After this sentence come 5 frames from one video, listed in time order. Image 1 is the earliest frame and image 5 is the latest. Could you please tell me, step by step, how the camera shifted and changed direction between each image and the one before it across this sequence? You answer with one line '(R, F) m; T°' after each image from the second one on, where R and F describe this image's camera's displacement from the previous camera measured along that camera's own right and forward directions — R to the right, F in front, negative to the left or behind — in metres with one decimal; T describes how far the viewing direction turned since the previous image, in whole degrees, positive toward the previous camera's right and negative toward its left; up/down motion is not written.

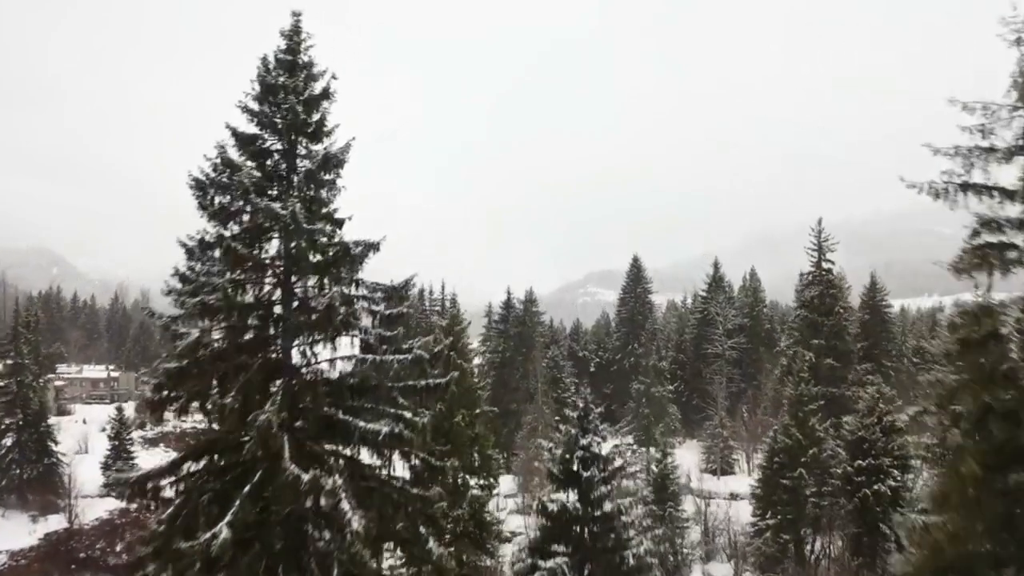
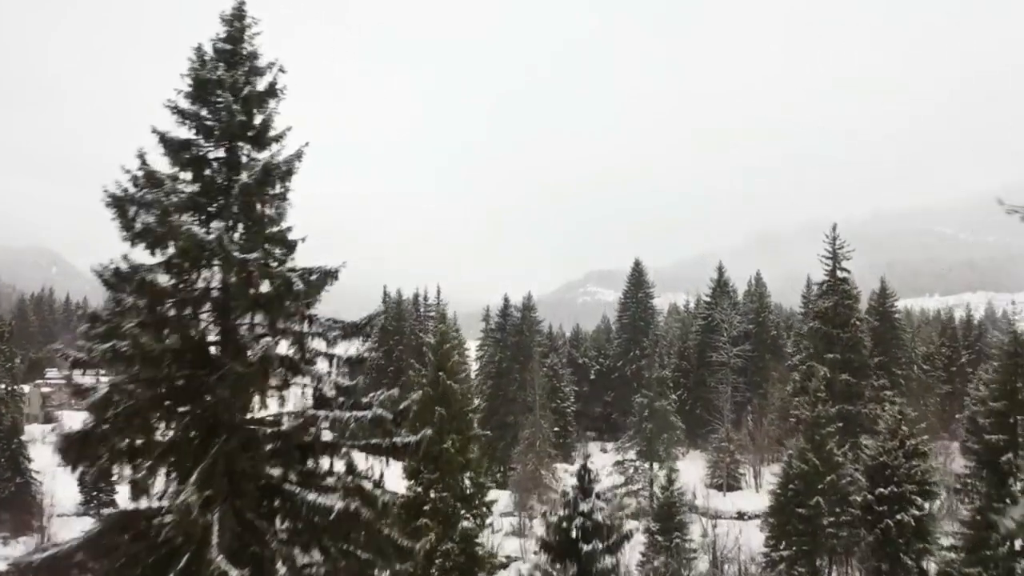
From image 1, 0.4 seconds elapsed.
(+0.2, +1.5) m; 0°
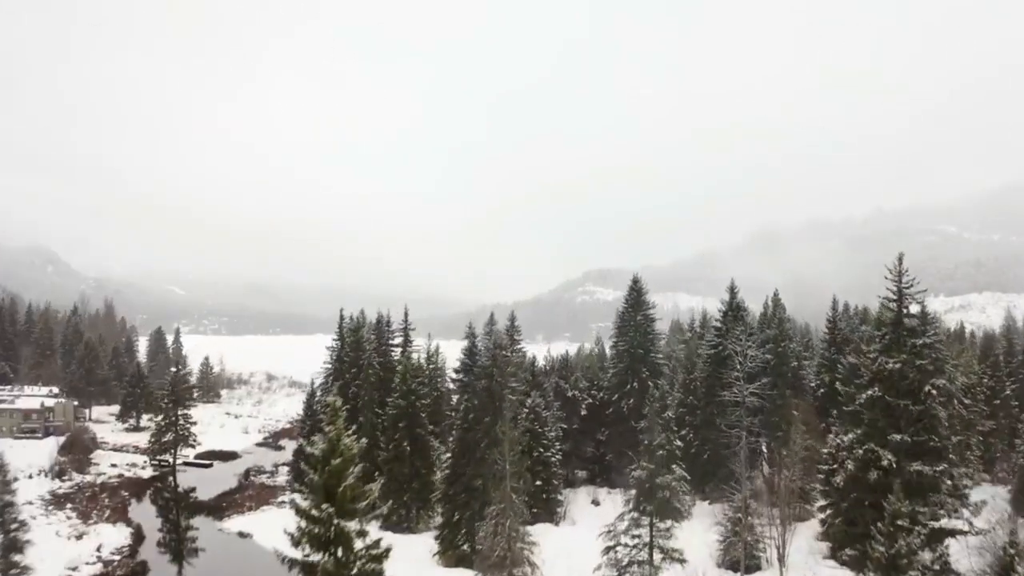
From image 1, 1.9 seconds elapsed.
(+1.6, +6.3) m; 0°
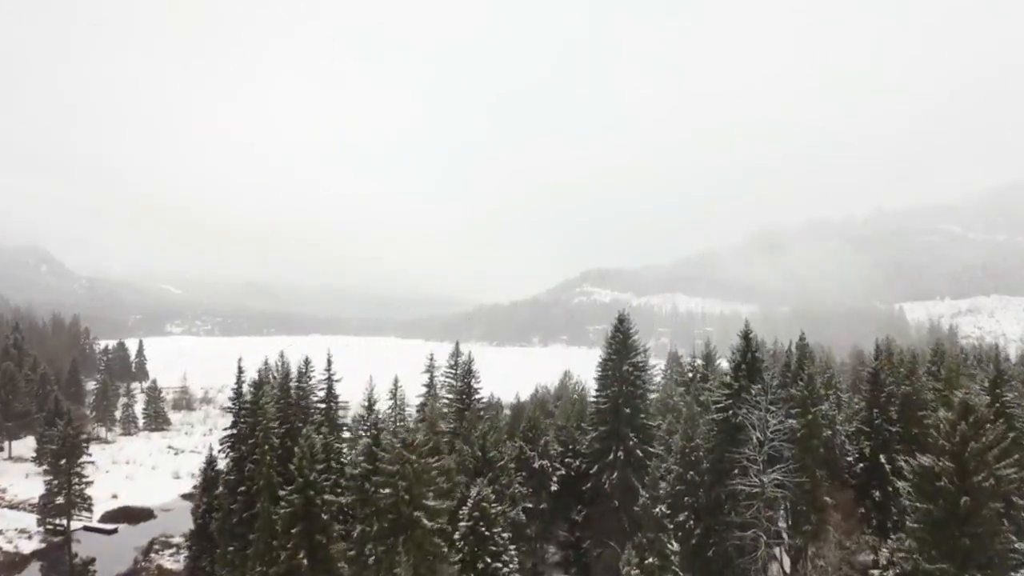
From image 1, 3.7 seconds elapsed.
(+2.8, +8.9) m; 0°
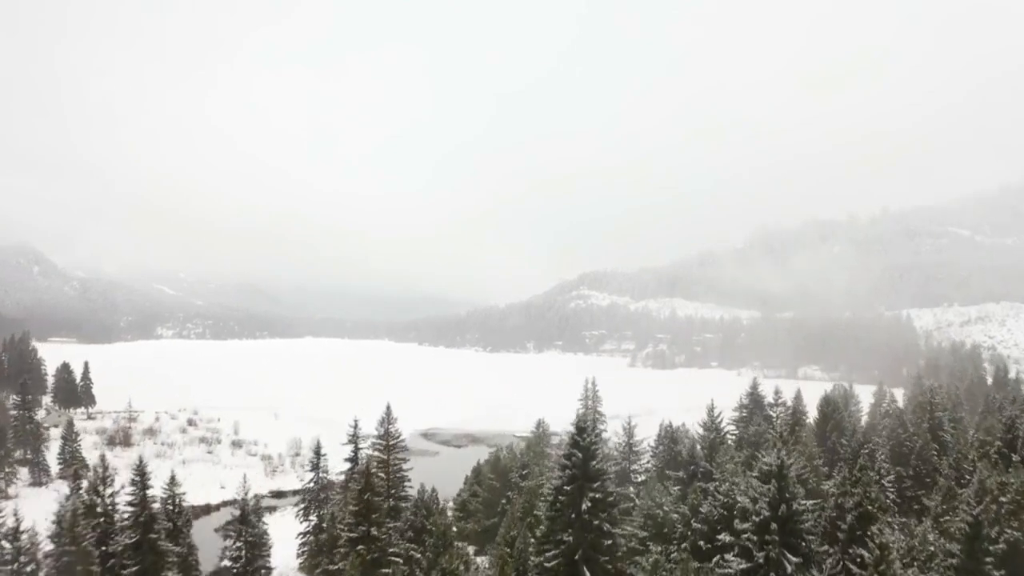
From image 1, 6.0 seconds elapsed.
(+3.7, +11.1) m; 0°
